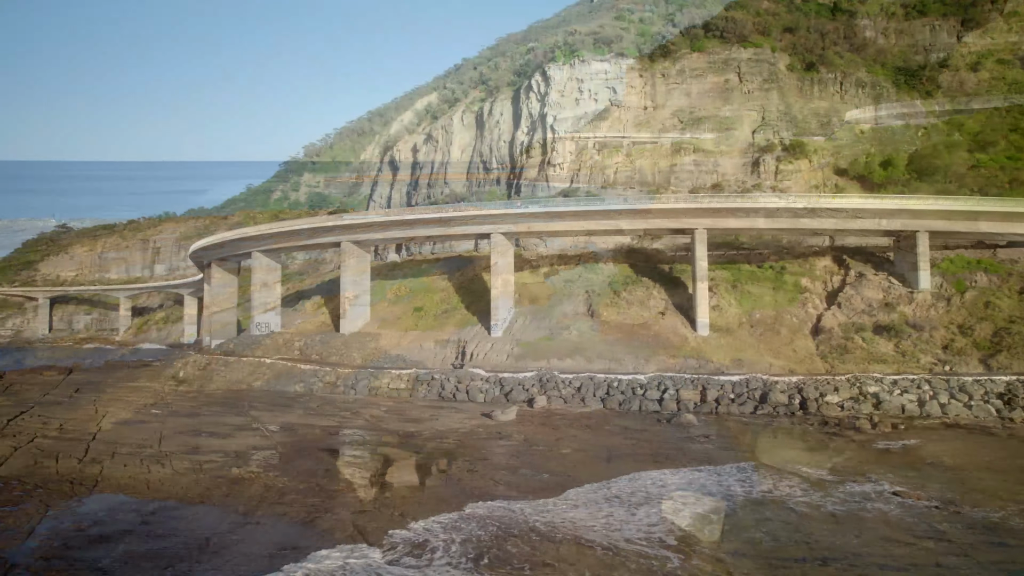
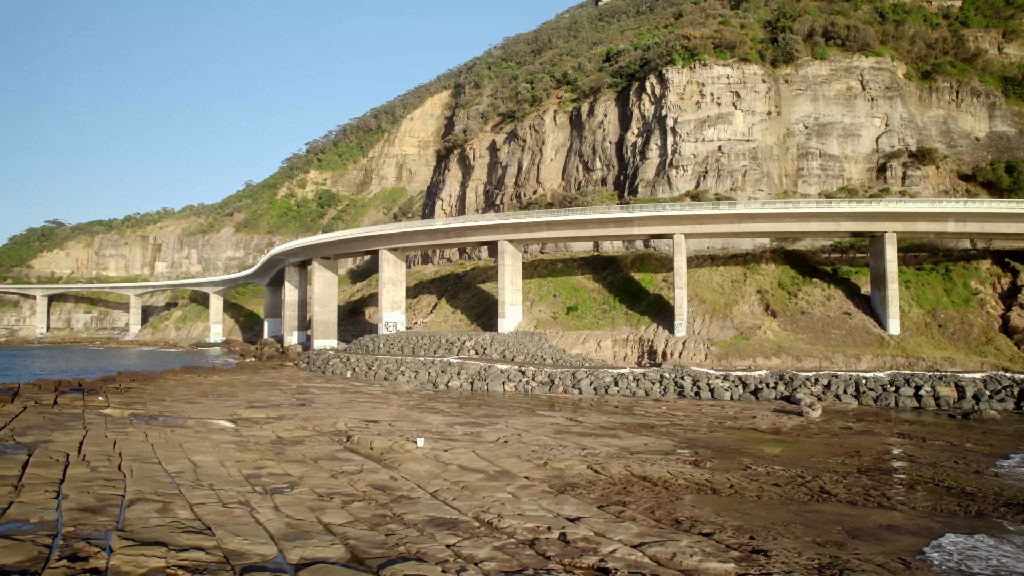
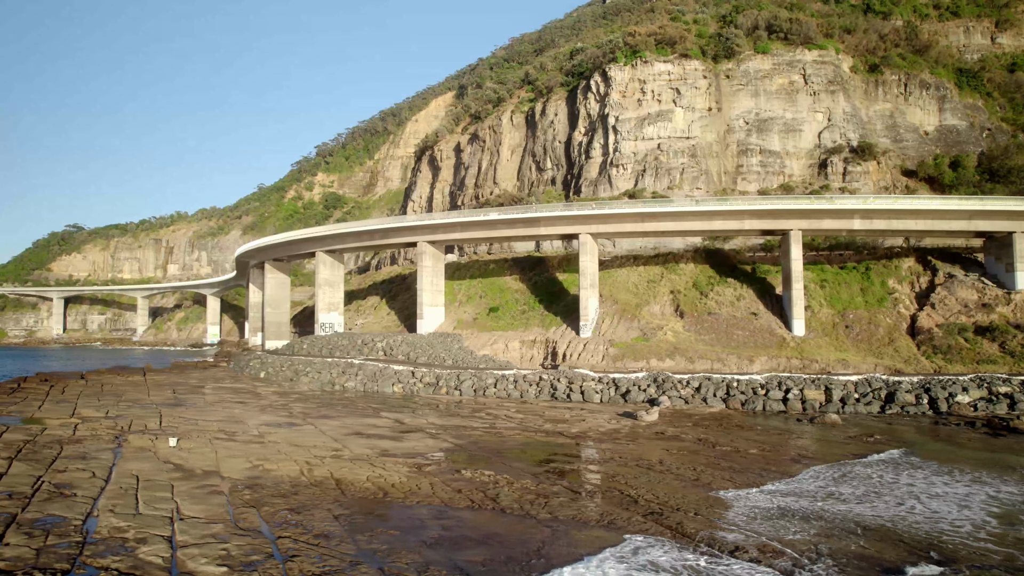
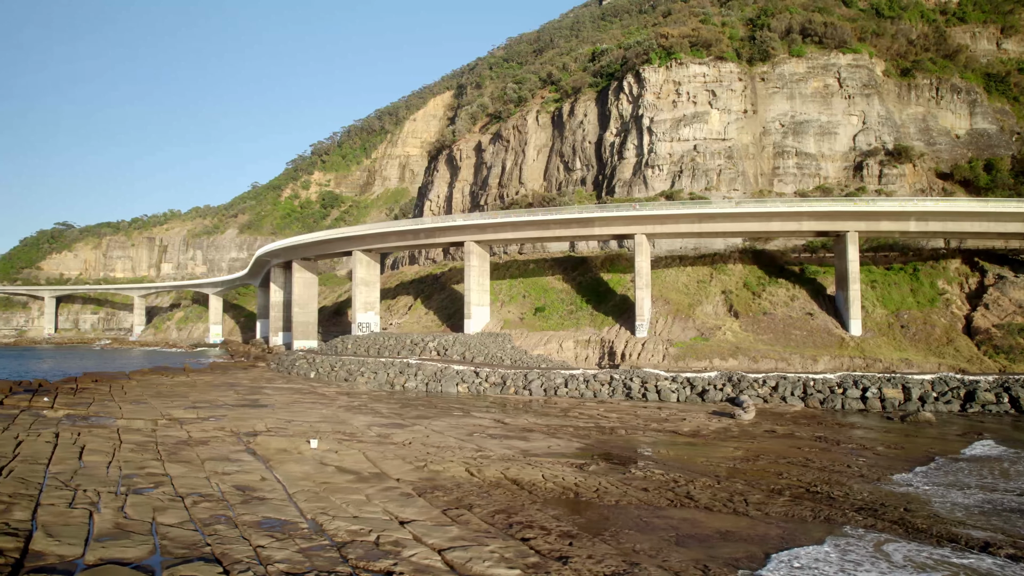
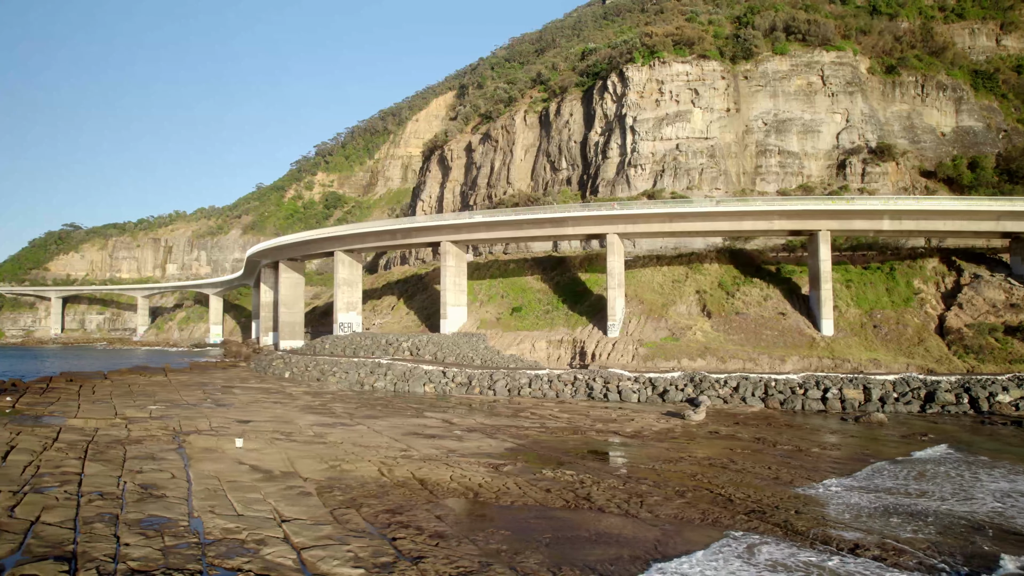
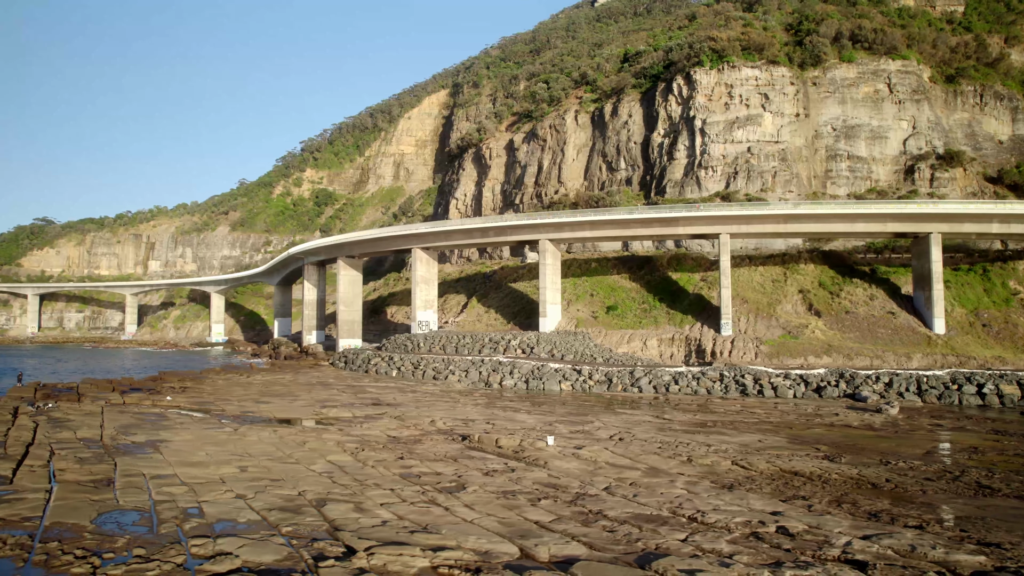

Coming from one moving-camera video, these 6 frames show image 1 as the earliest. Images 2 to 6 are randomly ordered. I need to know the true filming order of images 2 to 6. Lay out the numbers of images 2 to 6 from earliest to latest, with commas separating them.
3, 5, 4, 2, 6
